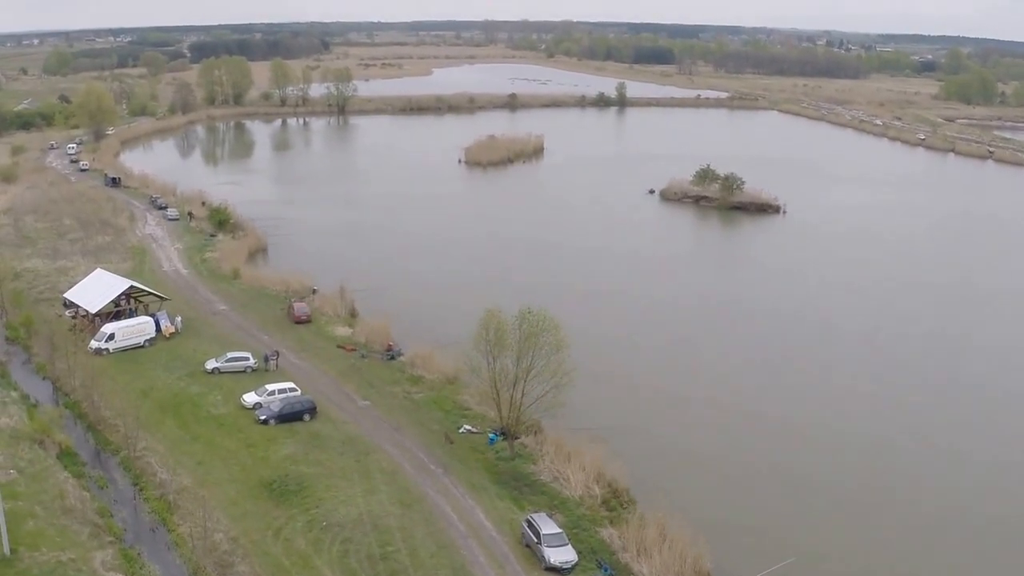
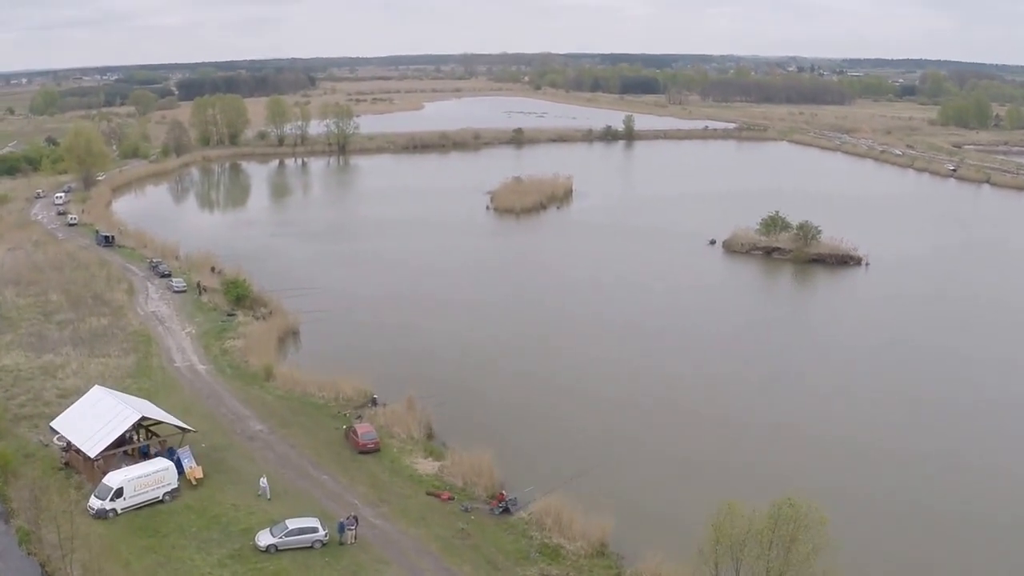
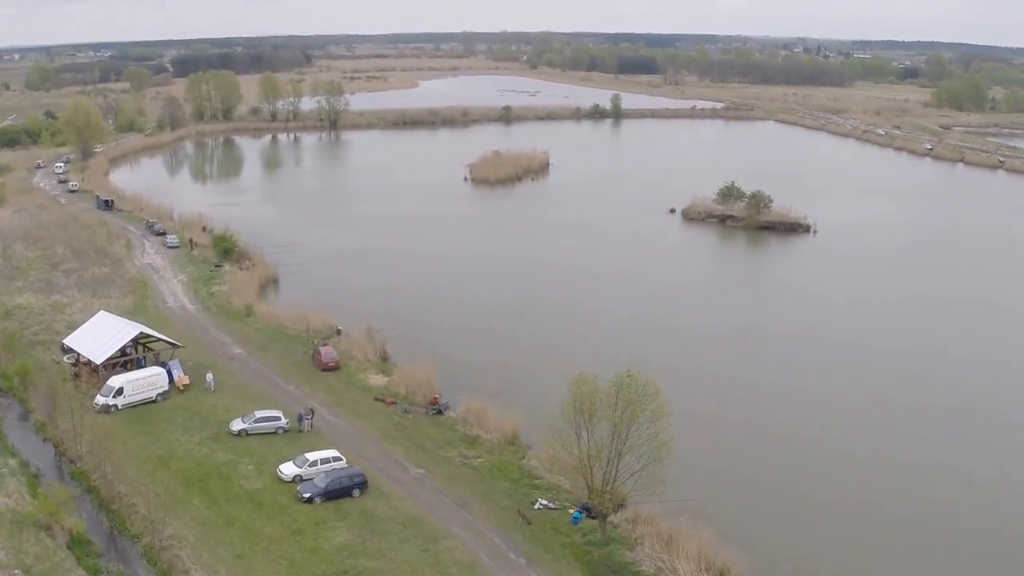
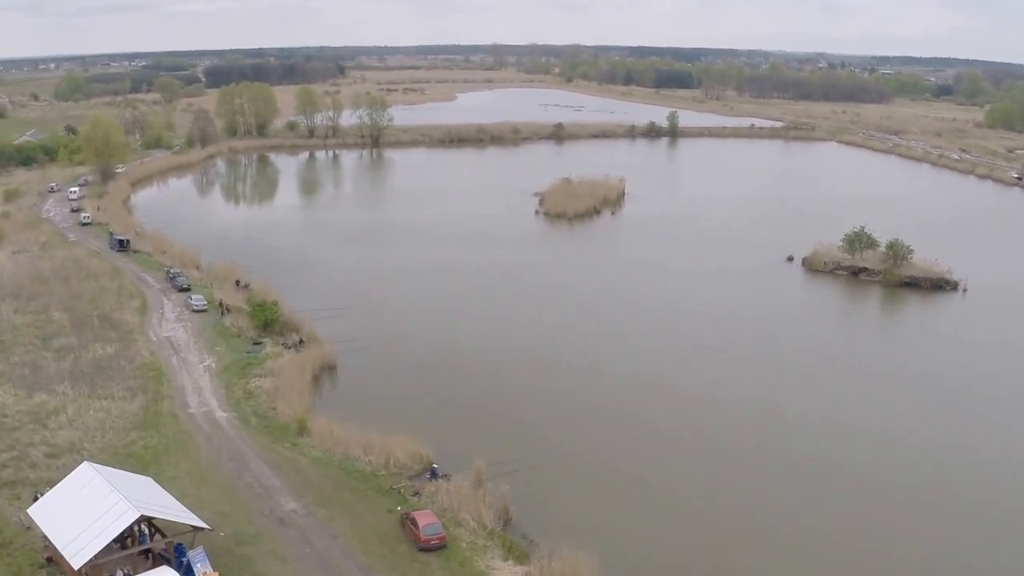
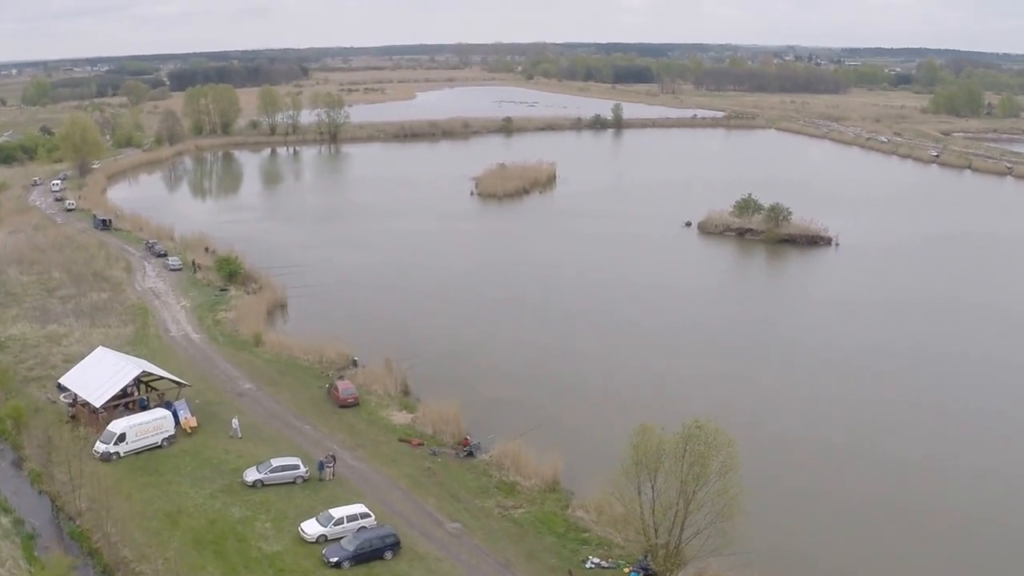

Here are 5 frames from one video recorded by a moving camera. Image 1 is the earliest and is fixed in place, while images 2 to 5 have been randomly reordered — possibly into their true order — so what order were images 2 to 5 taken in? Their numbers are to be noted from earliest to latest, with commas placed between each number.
3, 5, 2, 4
